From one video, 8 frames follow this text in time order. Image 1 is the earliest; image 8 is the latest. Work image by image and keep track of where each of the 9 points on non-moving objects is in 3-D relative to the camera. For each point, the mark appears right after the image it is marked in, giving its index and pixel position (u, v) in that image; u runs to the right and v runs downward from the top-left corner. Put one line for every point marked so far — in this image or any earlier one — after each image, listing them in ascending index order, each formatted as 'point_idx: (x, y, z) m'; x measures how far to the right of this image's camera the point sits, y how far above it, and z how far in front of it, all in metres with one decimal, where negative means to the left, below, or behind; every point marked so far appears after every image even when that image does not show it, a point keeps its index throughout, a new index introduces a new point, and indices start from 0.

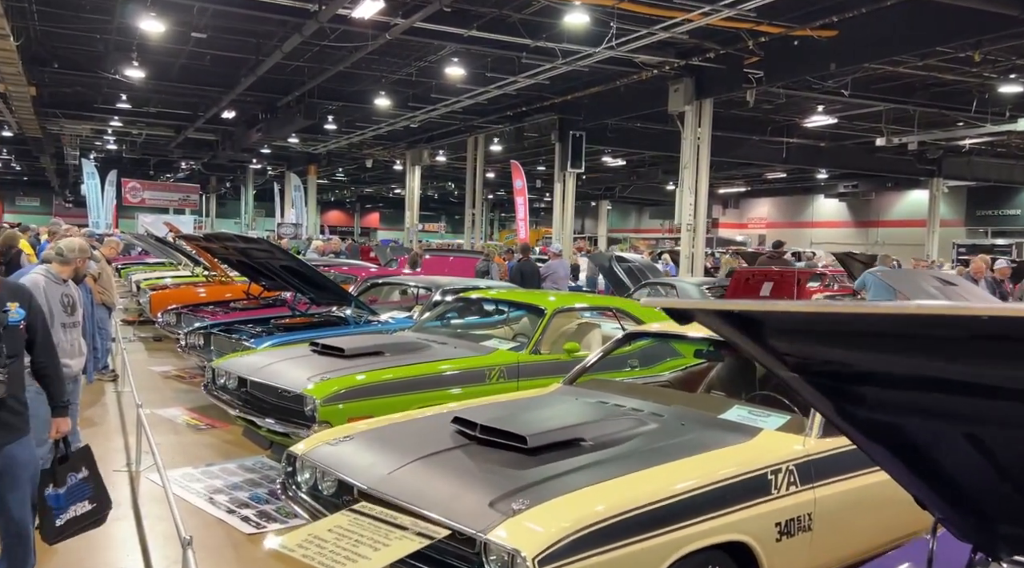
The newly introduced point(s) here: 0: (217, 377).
0: (-2.1, -0.7, +5.8) m
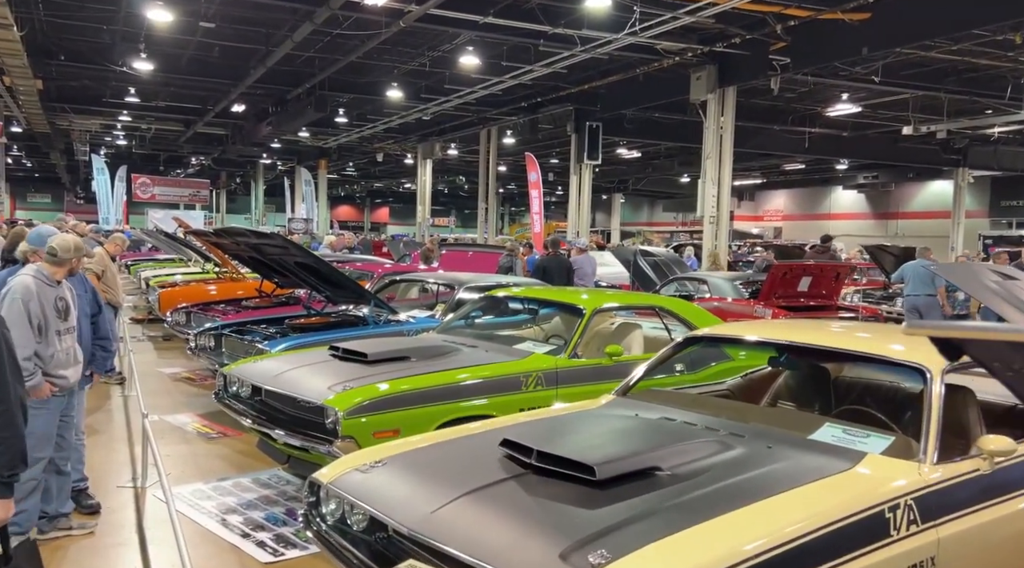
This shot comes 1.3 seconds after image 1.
0: (-1.8, -0.6, +5.3) m
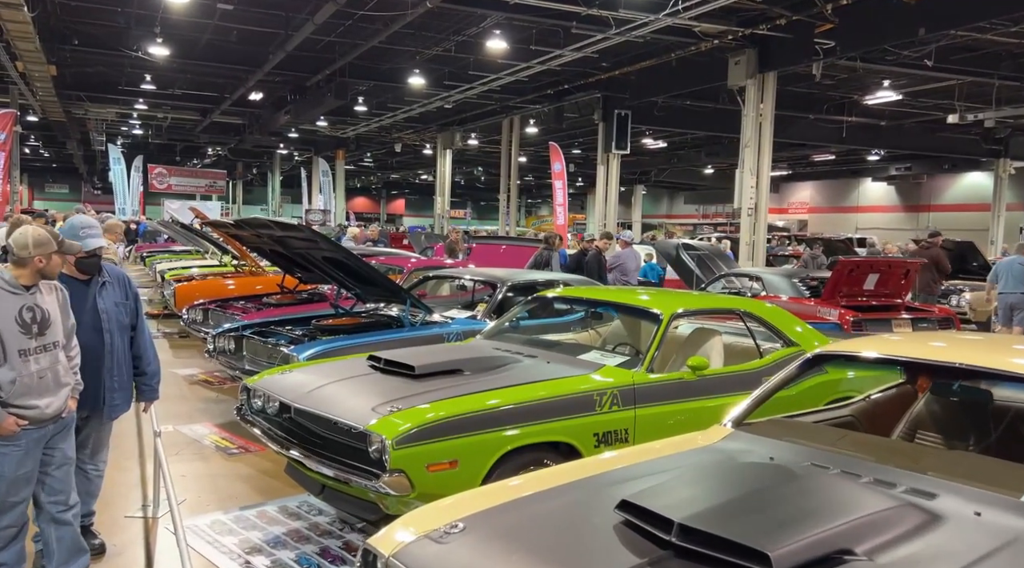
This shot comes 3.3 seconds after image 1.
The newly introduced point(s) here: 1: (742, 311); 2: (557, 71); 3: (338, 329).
0: (-1.5, -0.6, +4.6) m
1: (+1.4, -0.2, +5.2) m
2: (+1.0, +5.0, +19.6) m
3: (-1.4, -0.4, +6.7) m
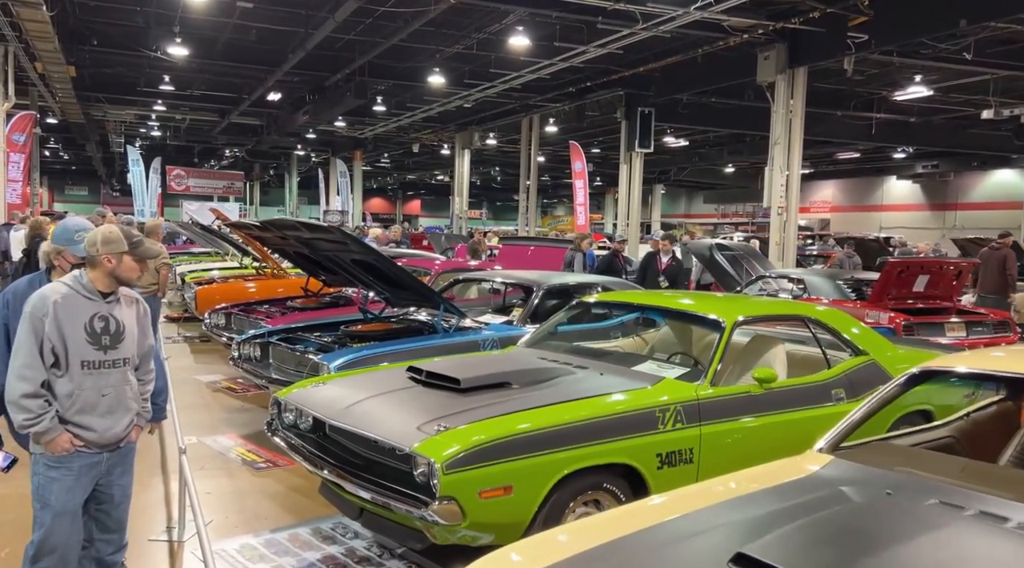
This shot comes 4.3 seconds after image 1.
0: (-1.2, -0.7, +4.3) m
1: (+1.7, -0.2, +4.8) m
2: (+1.5, +5.0, +19.2) m
3: (-1.1, -0.4, +6.3) m
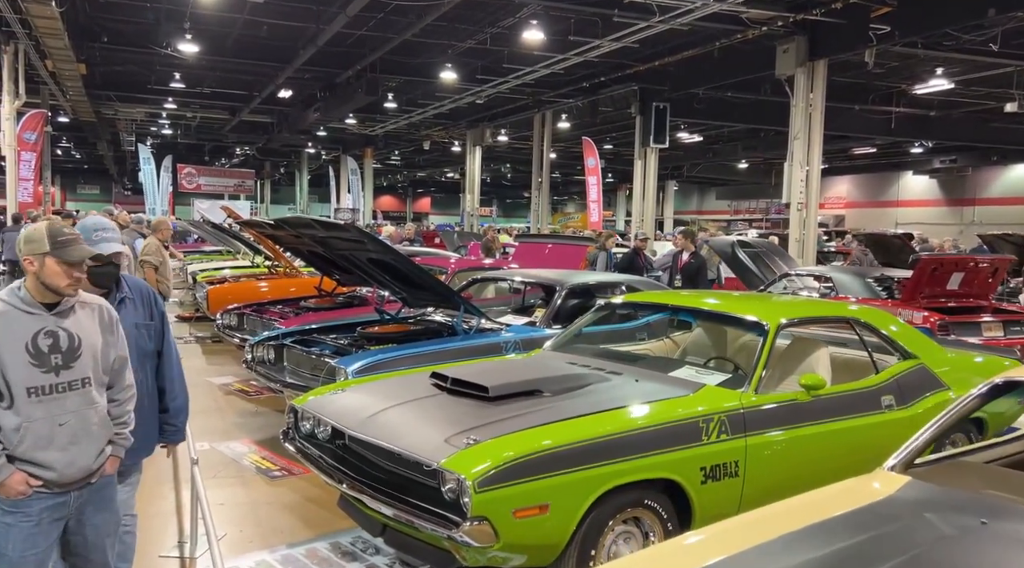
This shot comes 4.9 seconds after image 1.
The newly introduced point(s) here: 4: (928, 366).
0: (-1.0, -0.7, +4.1) m
1: (+1.8, -0.2, +4.5) m
2: (+1.9, +5.1, +18.9) m
3: (-0.9, -0.4, +6.1) m
4: (+2.3, -0.4, +4.5) m
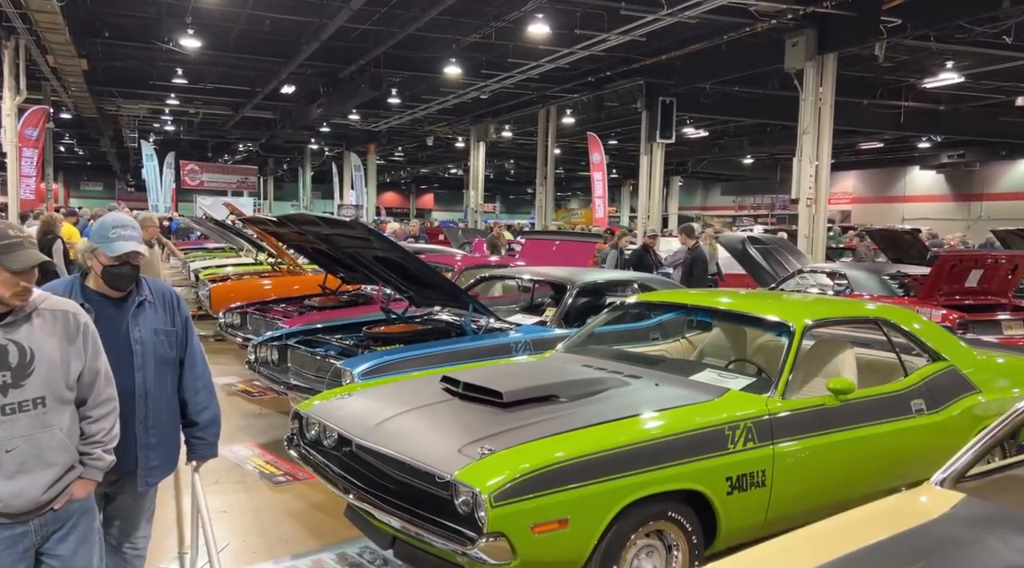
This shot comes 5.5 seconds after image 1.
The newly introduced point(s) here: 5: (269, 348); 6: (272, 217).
0: (-1.0, -0.7, +3.9) m
1: (+1.9, -0.2, +4.4) m
2: (+2.0, +5.1, +18.7) m
3: (-0.9, -0.4, +5.9) m
4: (+2.3, -0.4, +4.4) m
5: (-1.8, -0.5, +6.1) m
6: (-2.0, +0.6, +6.8) m
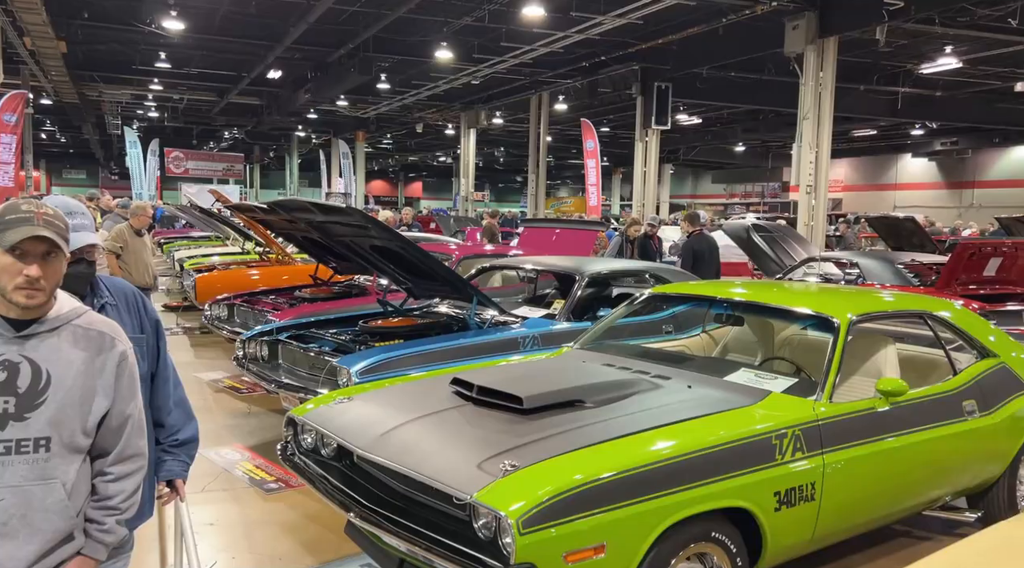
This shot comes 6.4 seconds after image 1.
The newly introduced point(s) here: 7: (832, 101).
0: (-0.9, -0.7, +3.6) m
1: (+2.0, -0.1, +4.0) m
2: (+1.8, +5.4, +18.3) m
3: (-0.8, -0.3, +5.6) m
4: (+2.4, -0.4, +4.0) m
5: (-1.7, -0.4, +5.7) m
6: (-2.0, +0.6, +6.4) m
7: (+5.3, +3.0, +13.4) m
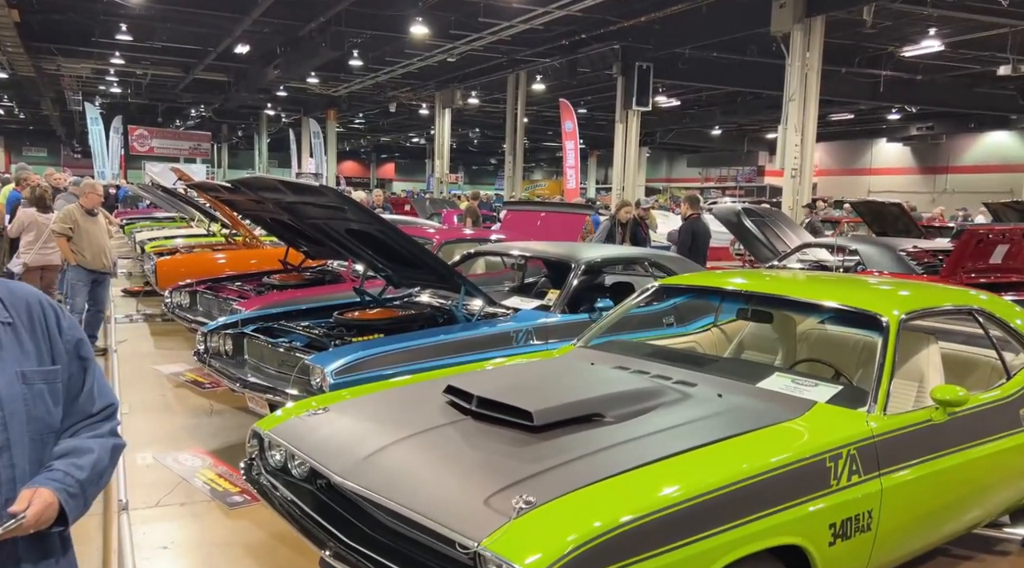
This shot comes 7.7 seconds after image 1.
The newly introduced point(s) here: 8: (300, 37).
0: (-0.9, -0.6, +3.1) m
1: (+2.0, -0.1, +3.6) m
2: (+1.3, +5.7, +17.7) m
3: (-0.9, -0.2, +5.1) m
4: (+2.4, -0.4, +3.6) m
5: (-1.8, -0.3, +5.1) m
6: (-2.0, +0.7, +5.9) m
7: (+5.0, +3.2, +13.1) m
8: (-5.1, +5.9, +19.9) m
